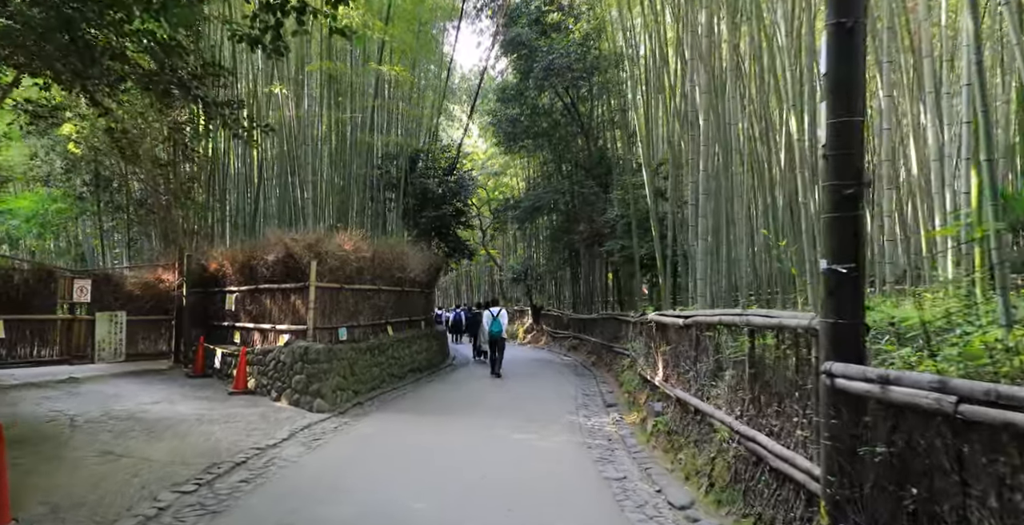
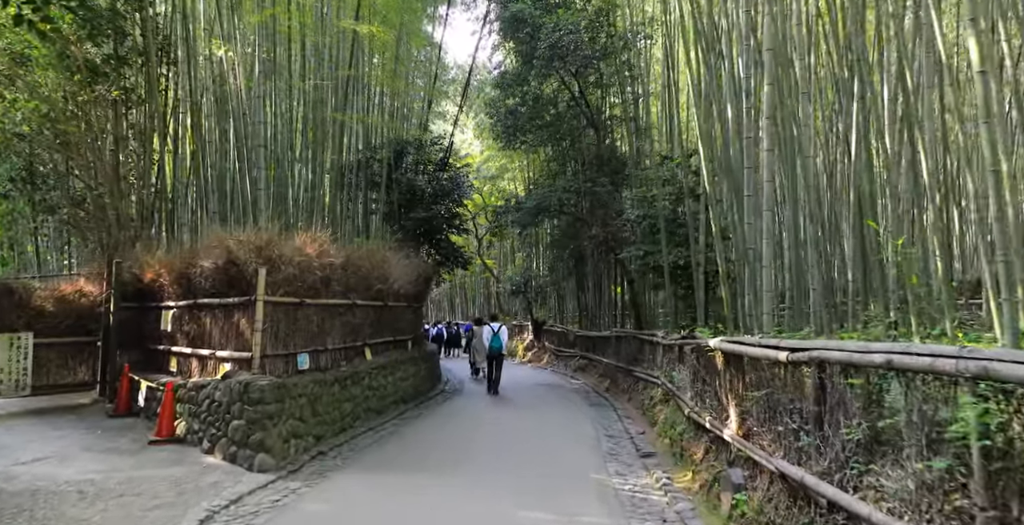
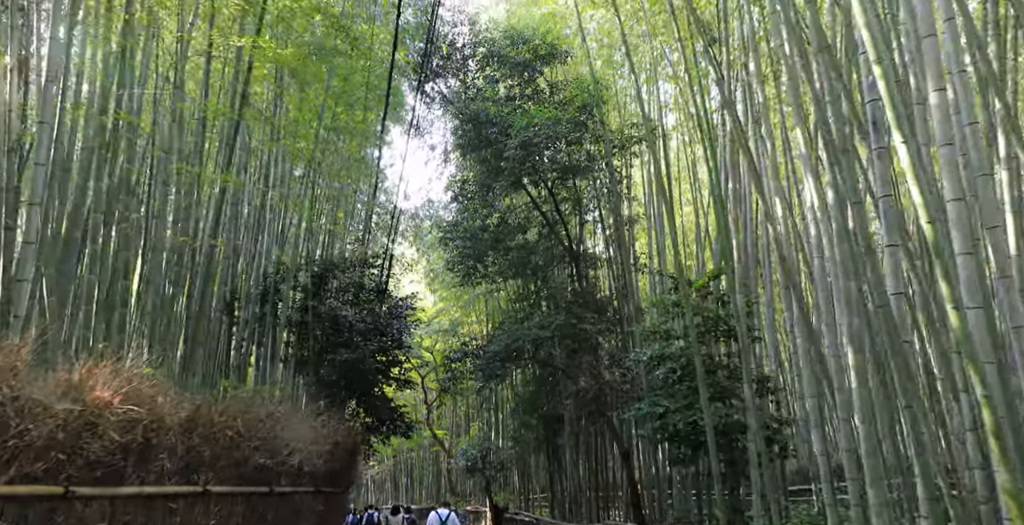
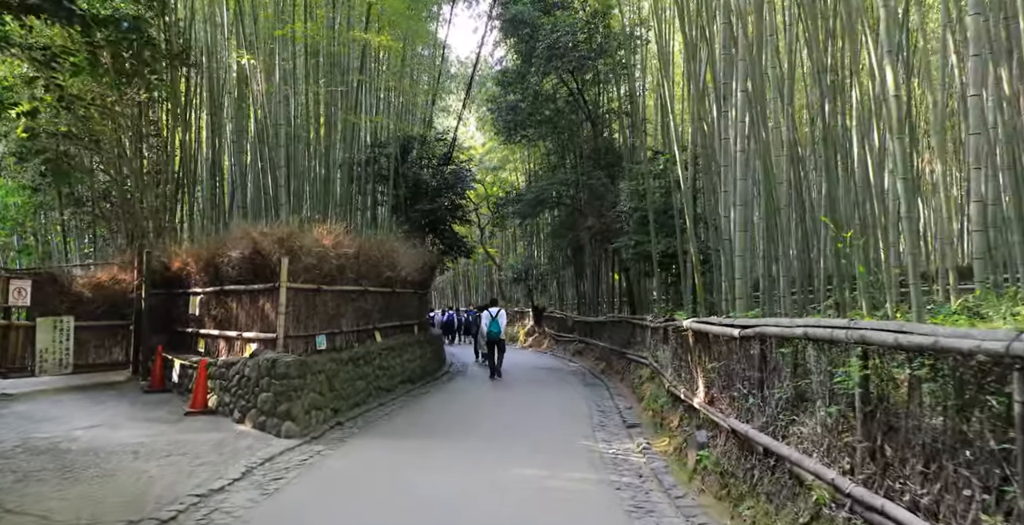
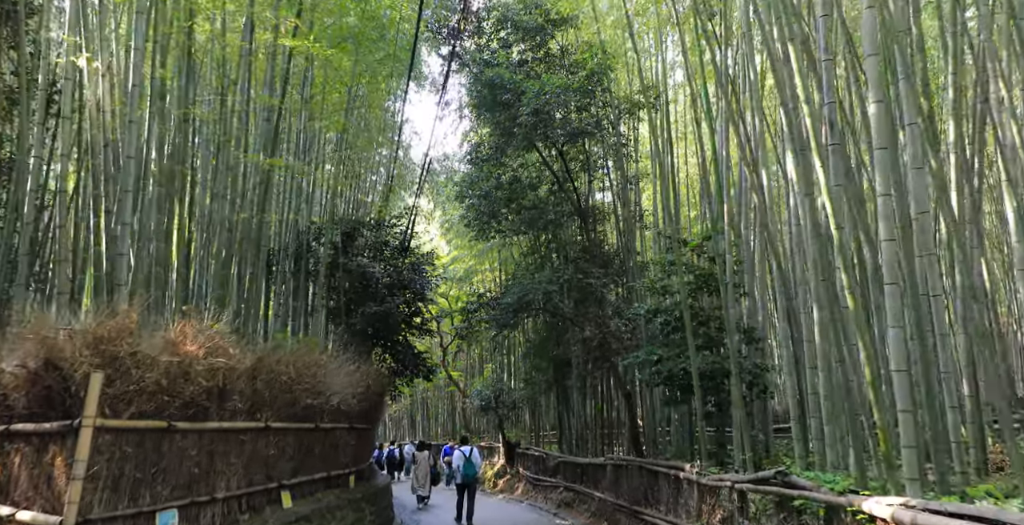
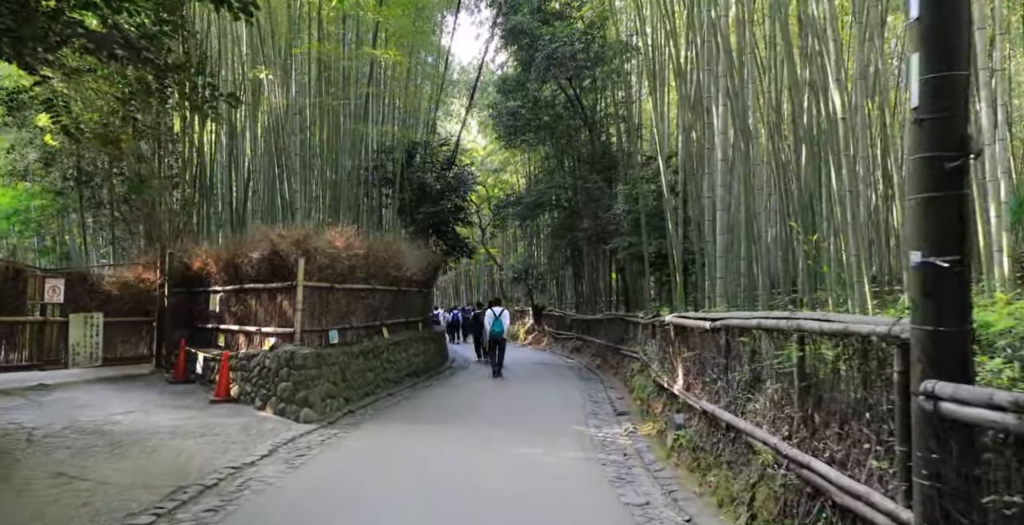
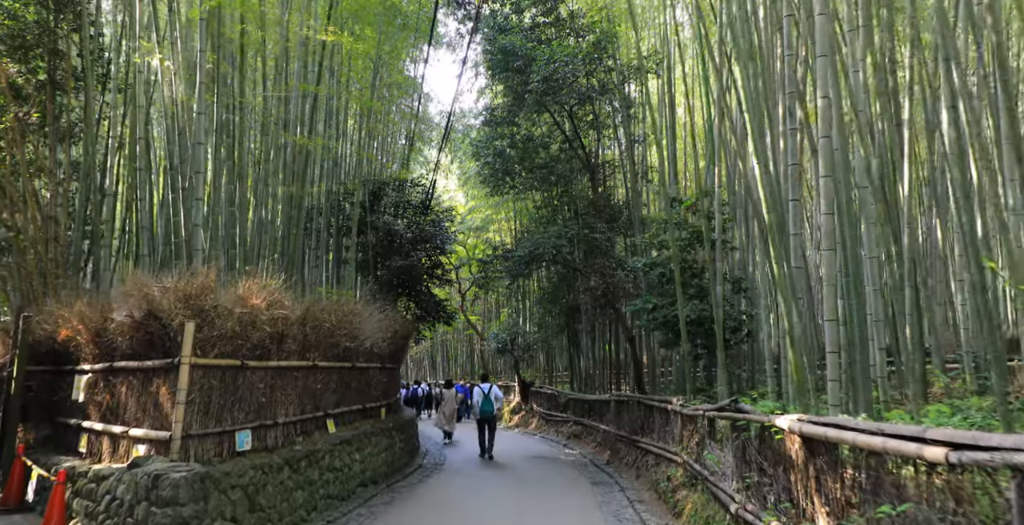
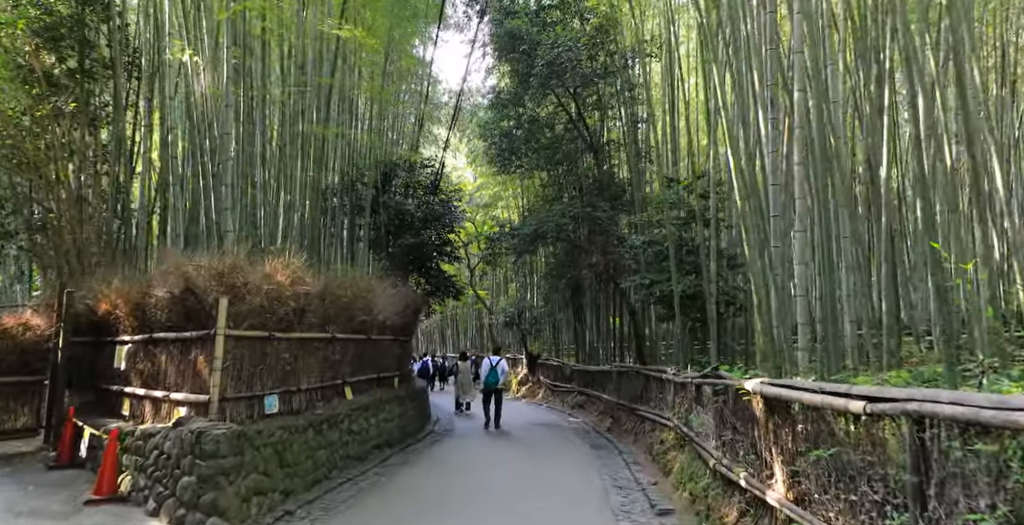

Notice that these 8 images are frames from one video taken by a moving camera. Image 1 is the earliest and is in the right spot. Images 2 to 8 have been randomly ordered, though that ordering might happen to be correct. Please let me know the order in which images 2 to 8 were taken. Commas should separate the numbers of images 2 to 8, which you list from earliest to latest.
6, 4, 2, 8, 7, 5, 3
